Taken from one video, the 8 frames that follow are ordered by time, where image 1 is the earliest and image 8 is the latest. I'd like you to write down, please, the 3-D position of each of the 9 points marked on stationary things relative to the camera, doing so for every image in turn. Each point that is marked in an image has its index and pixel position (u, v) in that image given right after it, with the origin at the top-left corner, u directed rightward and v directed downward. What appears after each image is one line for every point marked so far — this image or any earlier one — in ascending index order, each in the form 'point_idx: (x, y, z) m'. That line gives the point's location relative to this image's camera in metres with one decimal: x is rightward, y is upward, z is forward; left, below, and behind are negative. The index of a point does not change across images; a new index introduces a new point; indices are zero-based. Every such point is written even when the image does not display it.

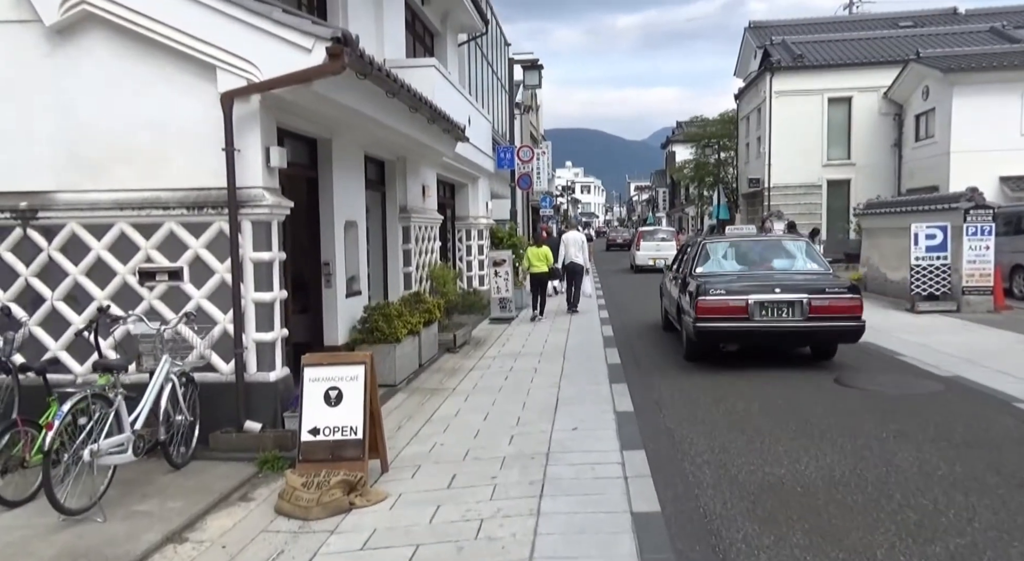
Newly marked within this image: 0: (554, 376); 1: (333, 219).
0: (+0.5, -1.1, +10.1) m
1: (-1.9, +0.7, +9.7) m
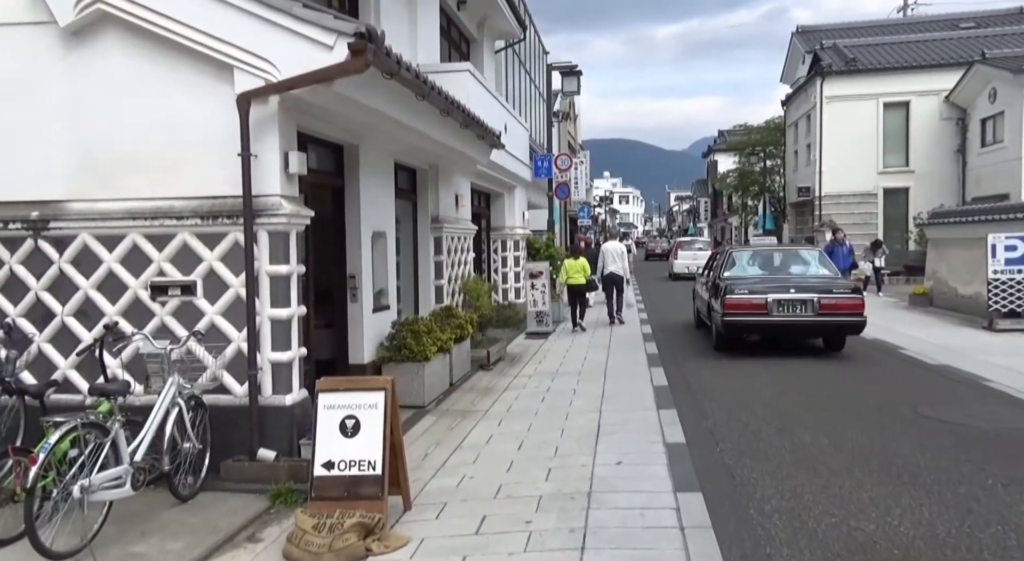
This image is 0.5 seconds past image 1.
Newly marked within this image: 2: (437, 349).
0: (+0.9, -1.2, +9.5) m
1: (-1.6, +0.5, +9.2) m
2: (-0.8, -0.7, +9.8) m
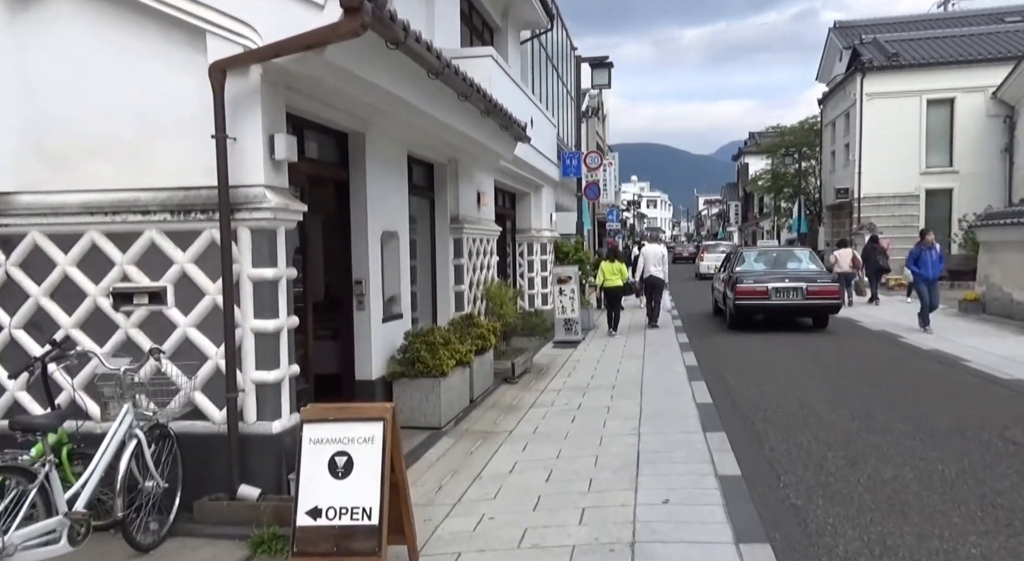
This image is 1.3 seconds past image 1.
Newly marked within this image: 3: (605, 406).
0: (+1.1, -1.3, +8.4) m
1: (-1.3, +0.5, +8.2) m
2: (-0.6, -0.8, +8.7) m
3: (+1.0, -1.3, +9.2) m
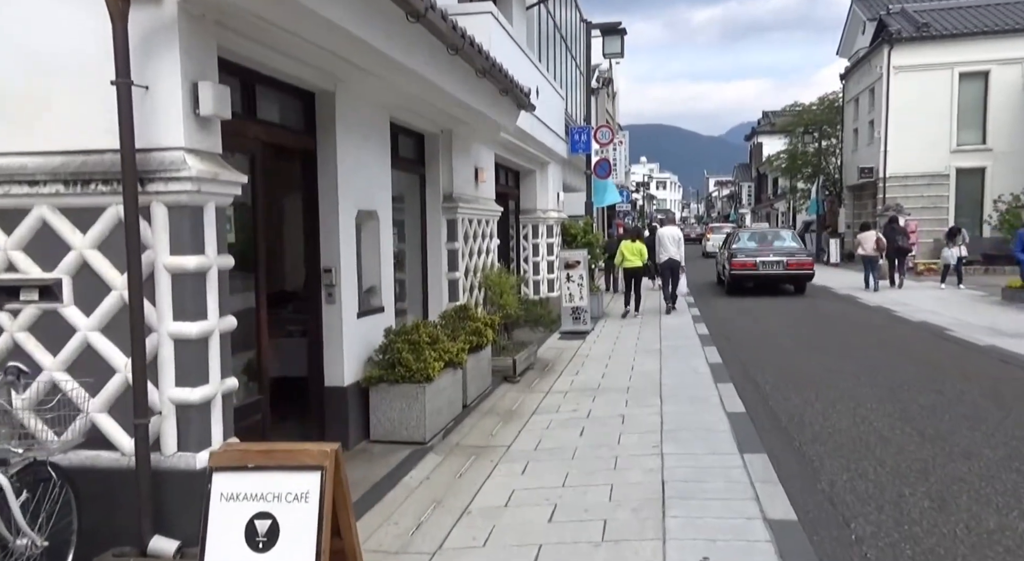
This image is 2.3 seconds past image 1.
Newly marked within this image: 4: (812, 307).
0: (+1.1, -1.2, +7.1) m
1: (-1.3, +0.6, +6.9) m
2: (-0.6, -0.7, +7.4) m
3: (+1.0, -1.2, +7.9) m
4: (+5.9, -0.5, +17.5) m
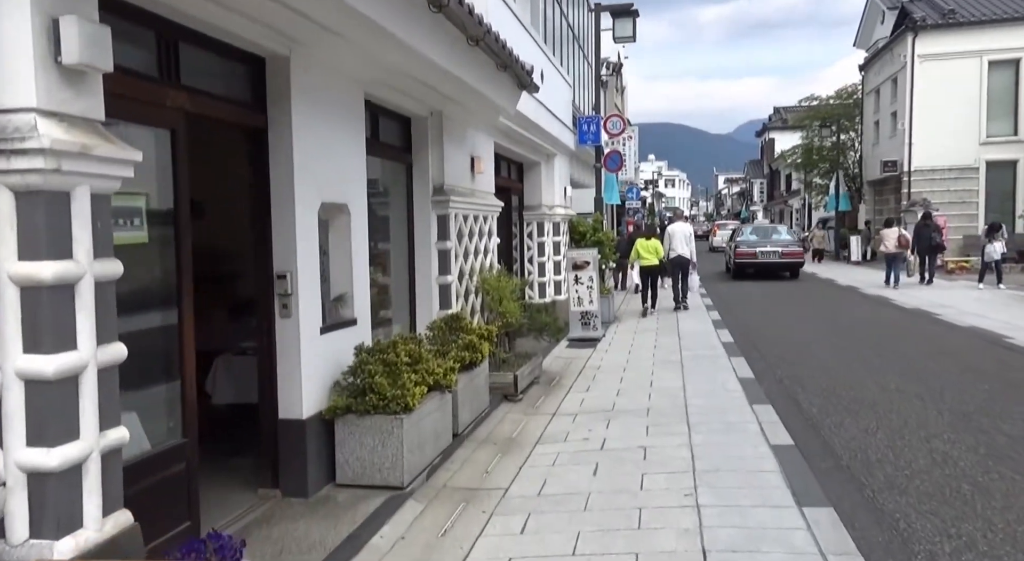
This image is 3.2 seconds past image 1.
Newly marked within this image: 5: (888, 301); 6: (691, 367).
0: (+1.1, -1.2, +5.8) m
1: (-1.3, +0.5, +5.6) m
2: (-0.6, -0.7, +6.2) m
3: (+0.9, -1.2, +6.6) m
4: (+6.0, -0.5, +16.2) m
5: (+7.3, -0.4, +17.2) m
6: (+2.0, -1.0, +9.9) m
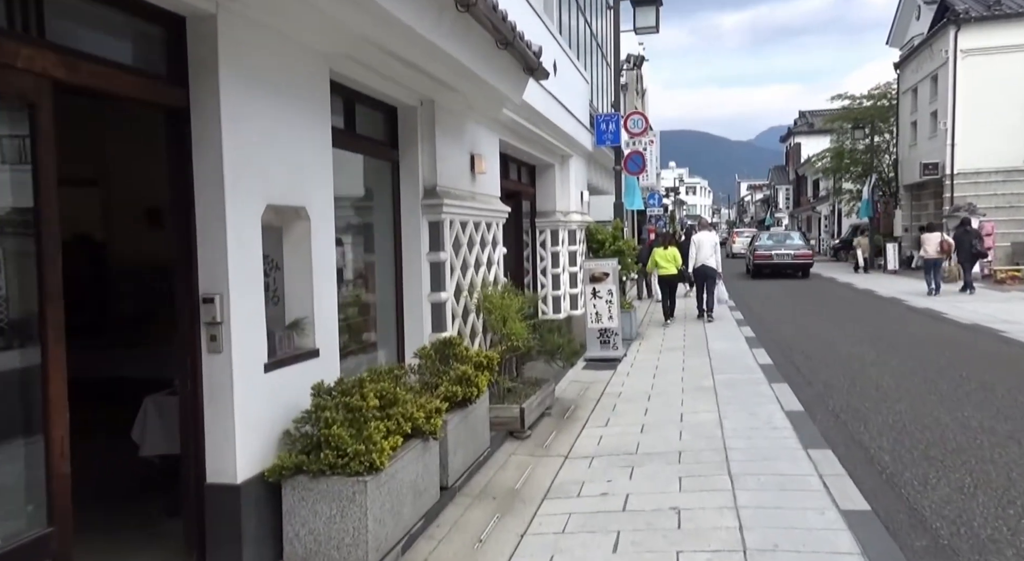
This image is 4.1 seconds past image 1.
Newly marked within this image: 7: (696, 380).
0: (+1.1, -1.3, +4.5) m
1: (-1.4, +0.4, +4.4) m
2: (-0.6, -0.9, +4.9) m
3: (+0.9, -1.3, +5.3) m
4: (+6.2, -0.7, +14.7) m
5: (+7.5, -0.6, +15.8) m
6: (+2.1, -1.2, +8.6) m
7: (+2.1, -1.1, +10.0) m
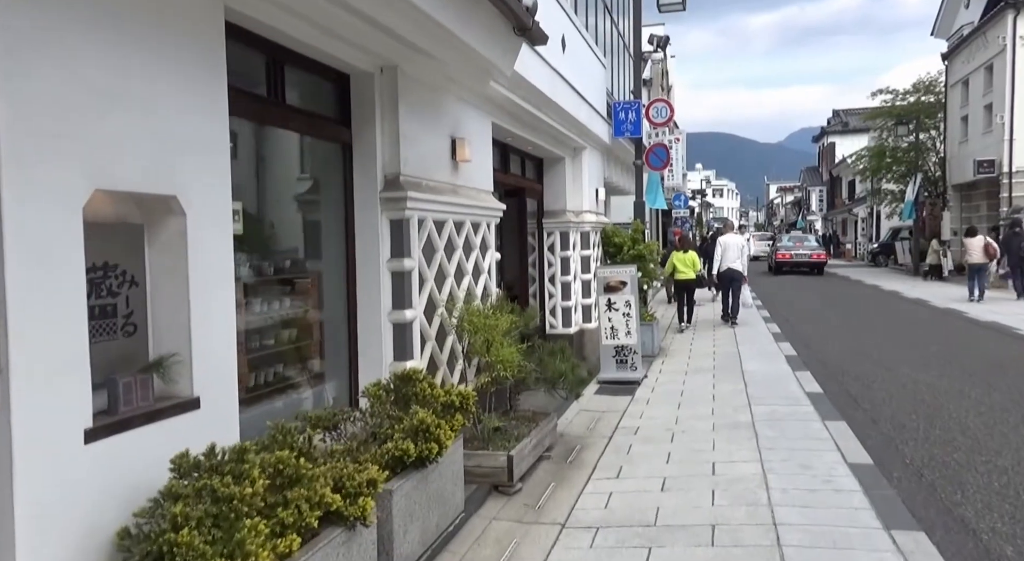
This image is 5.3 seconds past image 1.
0: (+0.9, -1.4, +2.9) m
1: (-1.6, +0.3, +2.8) m
2: (-0.8, -0.9, +3.3) m
3: (+0.8, -1.4, +3.7) m
4: (+6.3, -0.8, +13.0) m
5: (+7.6, -0.7, +14.0) m
6: (+2.0, -1.3, +7.0) m
7: (+2.0, -1.2, +8.3) m
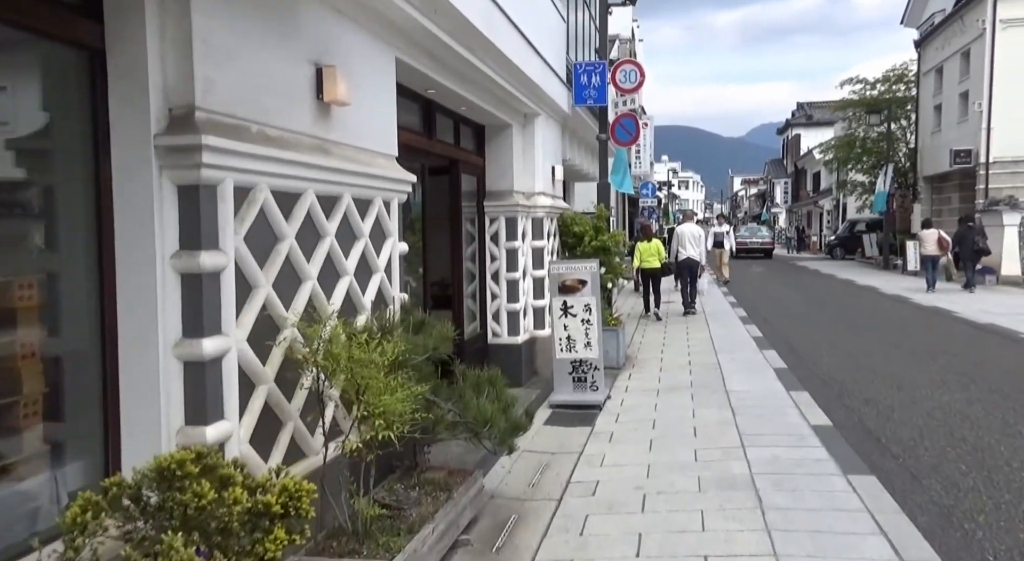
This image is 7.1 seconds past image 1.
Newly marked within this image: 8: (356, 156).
0: (+0.5, -1.5, +0.6) m
1: (-1.9, +0.3, +0.5) m
2: (-1.1, -1.0, +1.0) m
3: (+0.4, -1.5, +1.5) m
4: (+5.5, -0.8, +10.9) m
5: (+6.8, -0.7, +12.0) m
6: (+1.5, -1.3, +4.8) m
7: (+1.5, -1.2, +6.1) m
8: (-0.8, +0.7, +4.8) m
